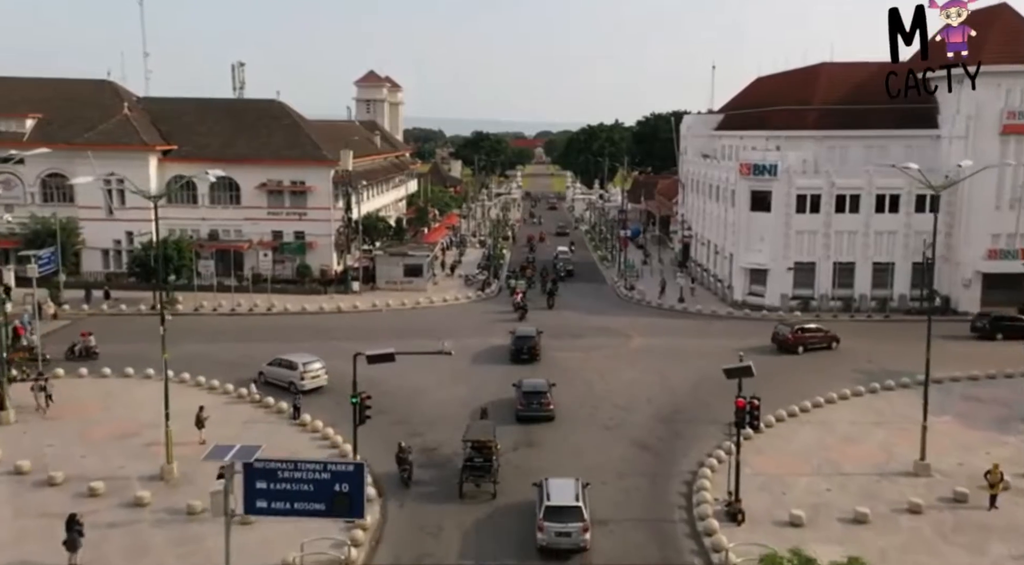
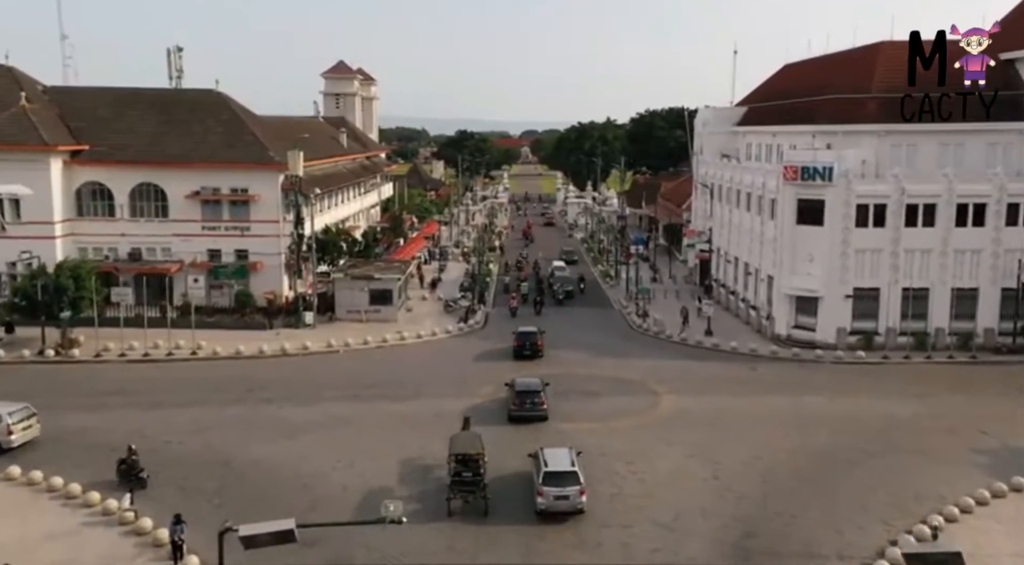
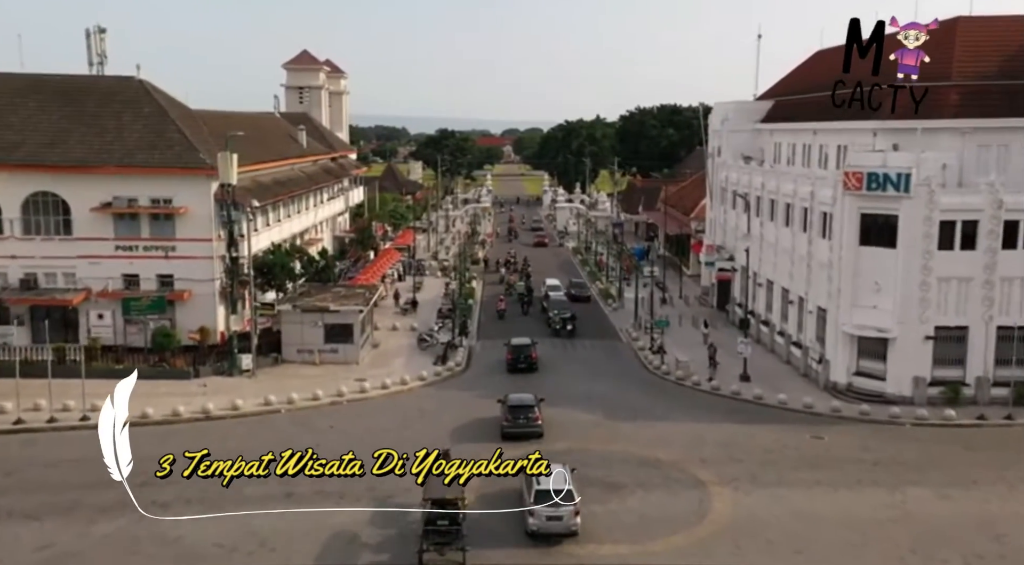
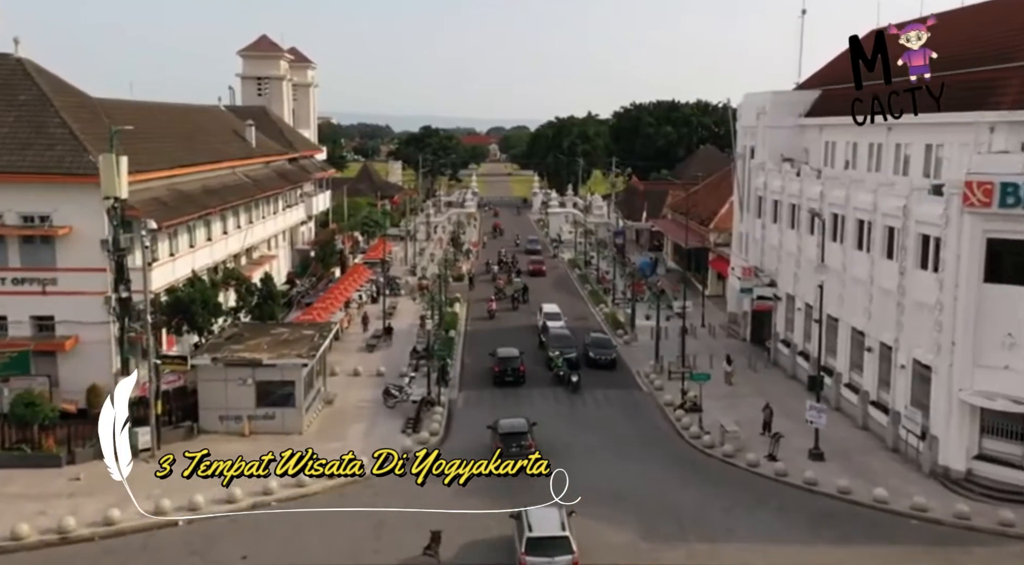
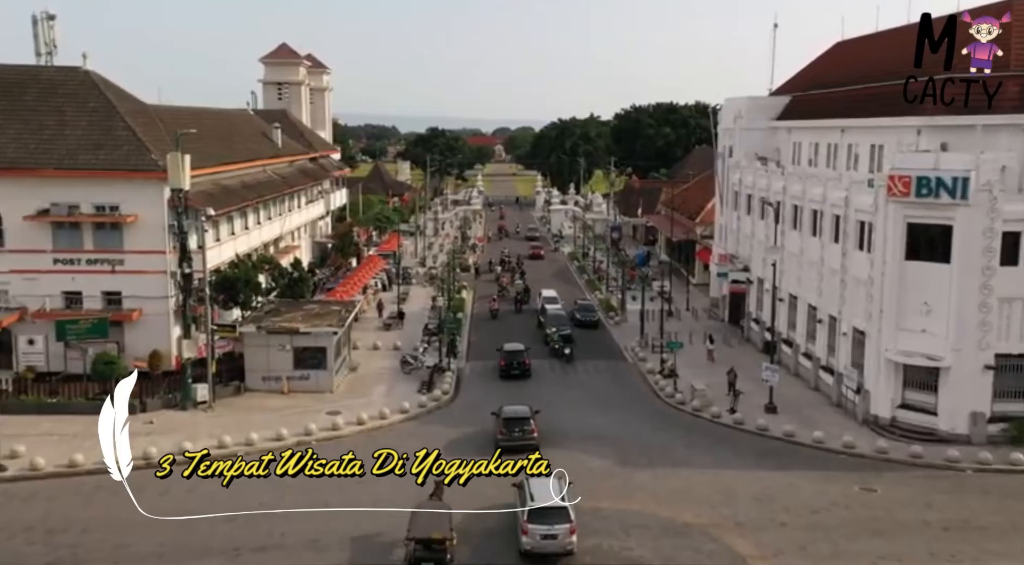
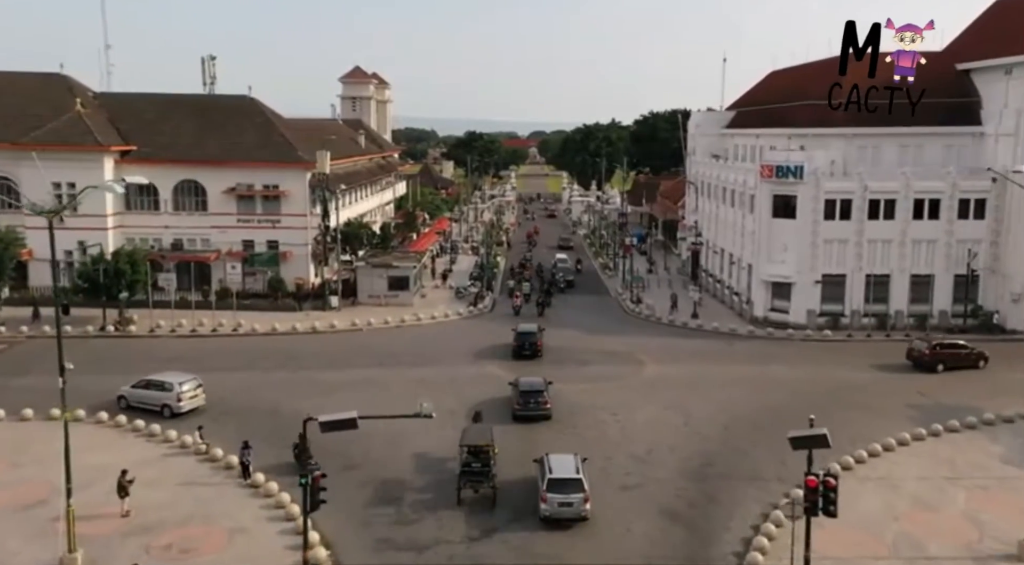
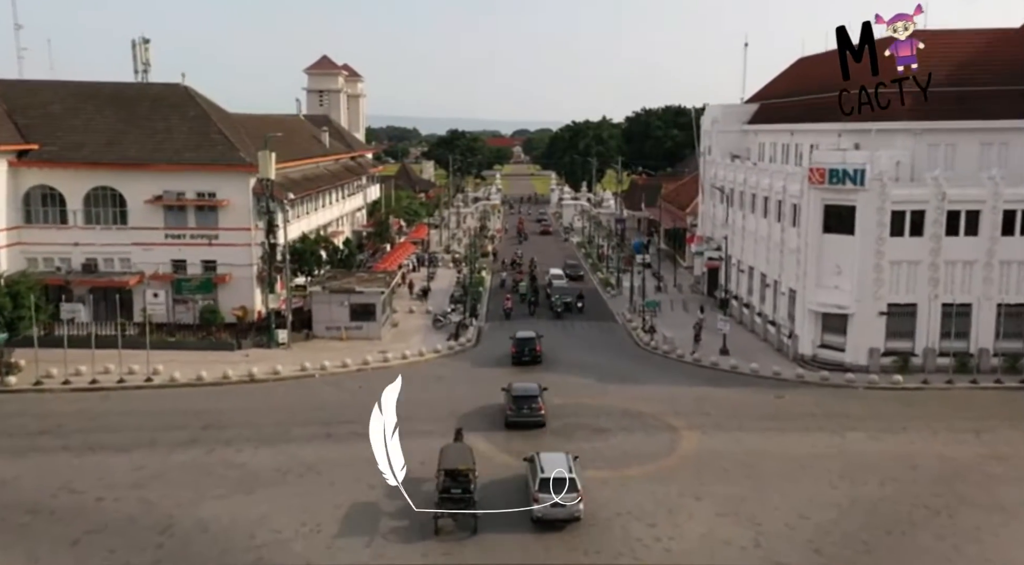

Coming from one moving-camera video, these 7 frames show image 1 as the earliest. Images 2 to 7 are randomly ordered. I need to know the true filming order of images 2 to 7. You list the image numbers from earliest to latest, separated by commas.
6, 2, 7, 3, 5, 4
